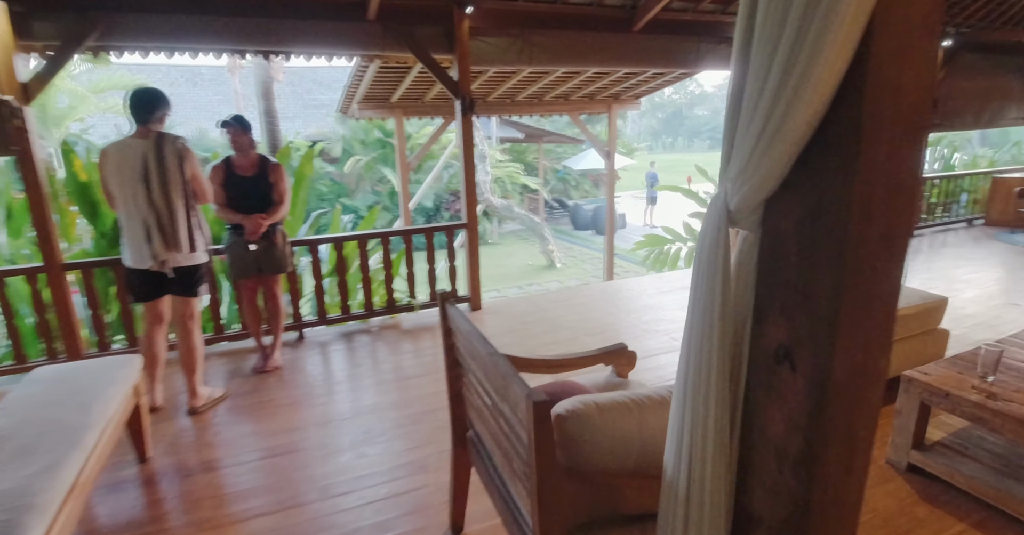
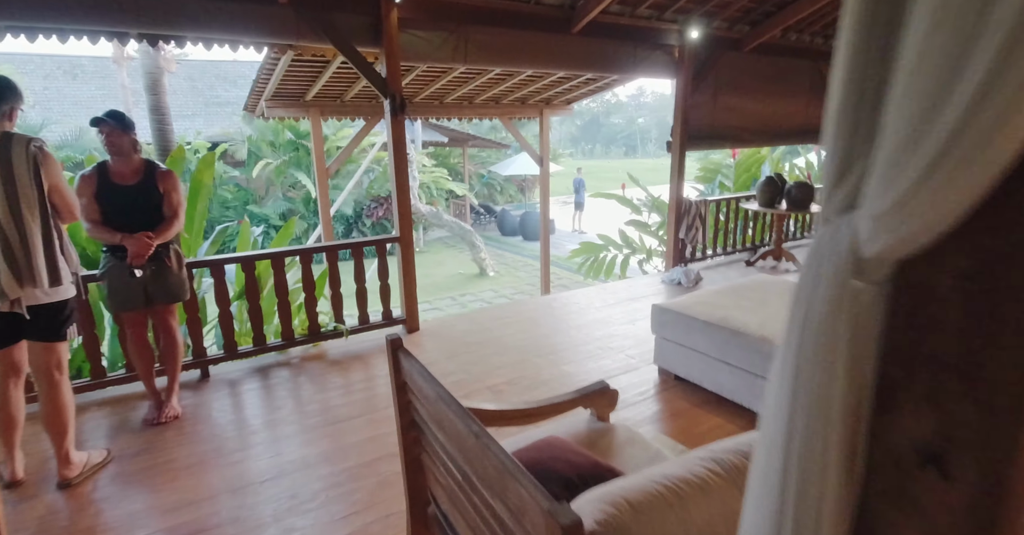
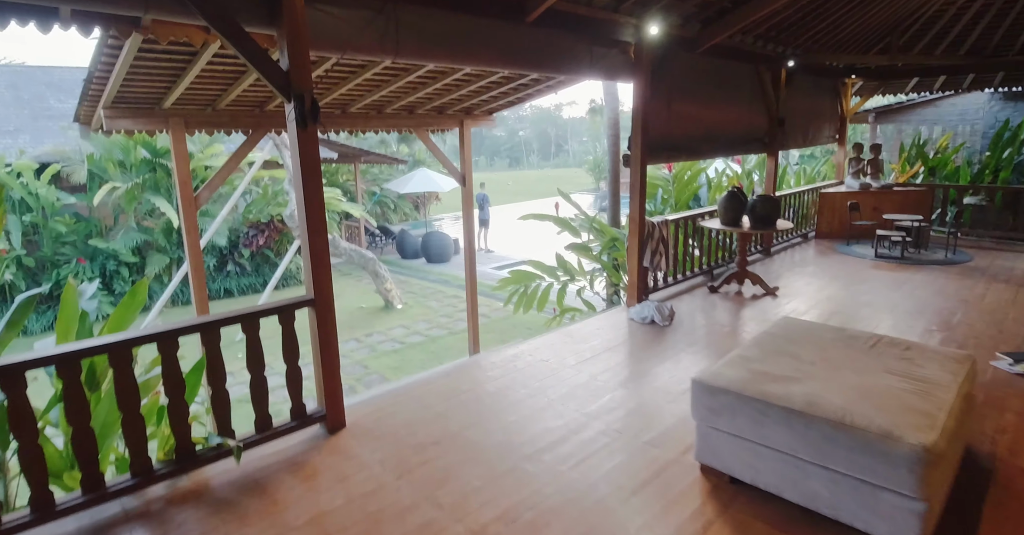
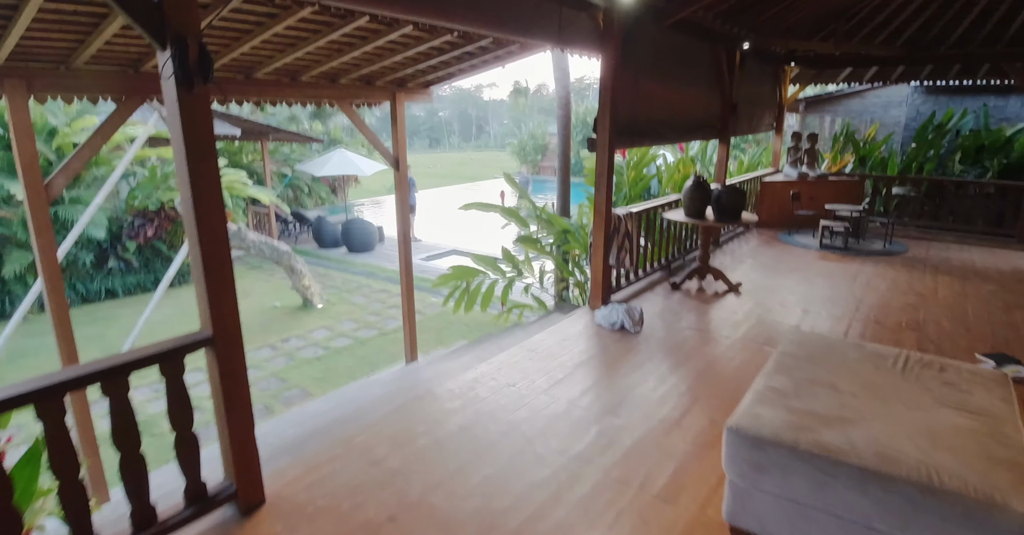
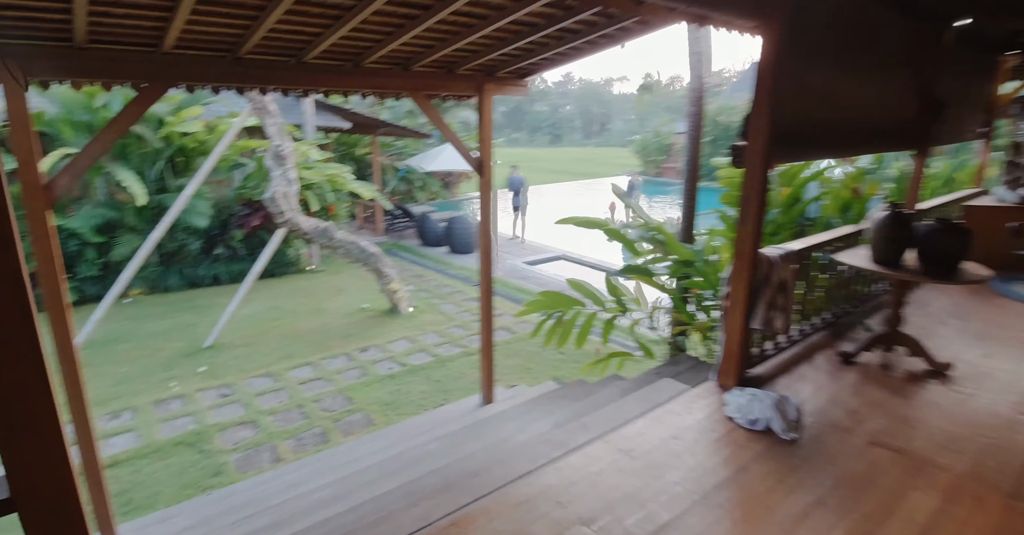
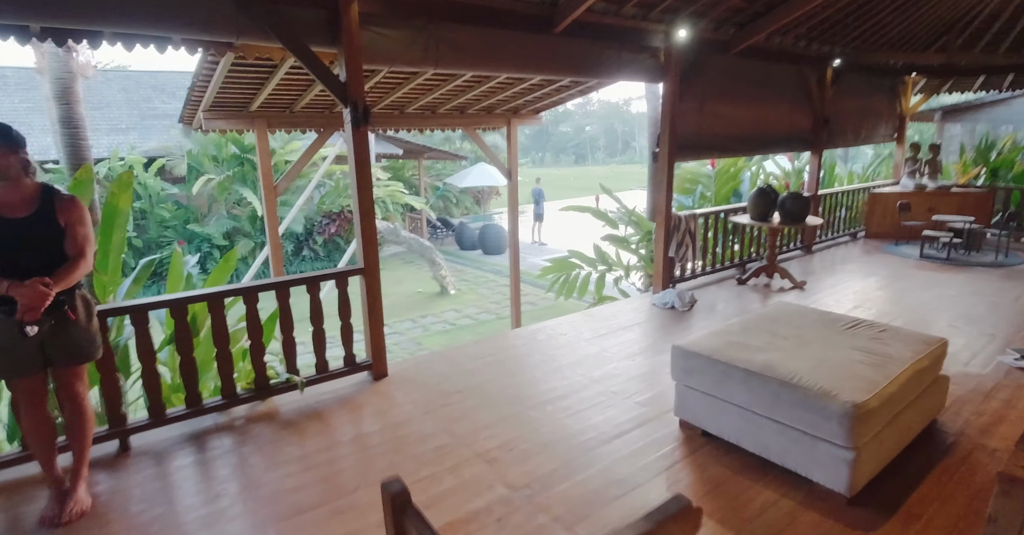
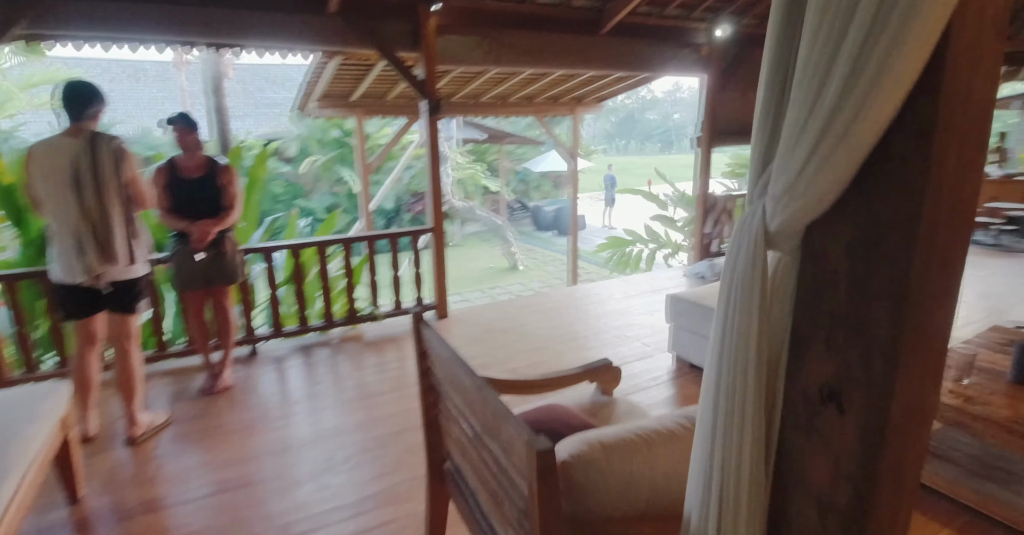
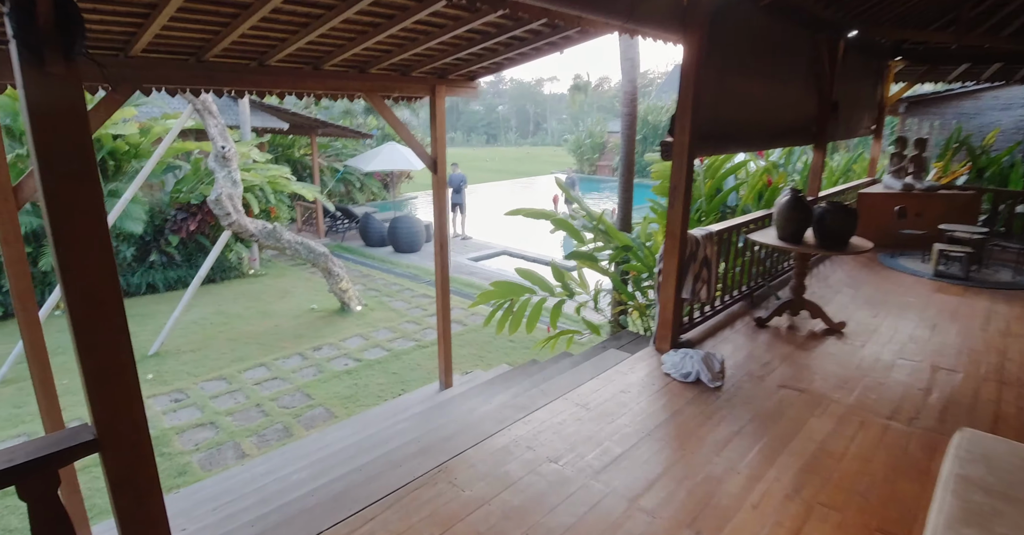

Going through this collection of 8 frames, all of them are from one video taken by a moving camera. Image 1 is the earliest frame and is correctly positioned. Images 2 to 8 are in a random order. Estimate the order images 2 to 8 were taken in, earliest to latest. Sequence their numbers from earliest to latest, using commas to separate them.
7, 2, 6, 3, 4, 8, 5
